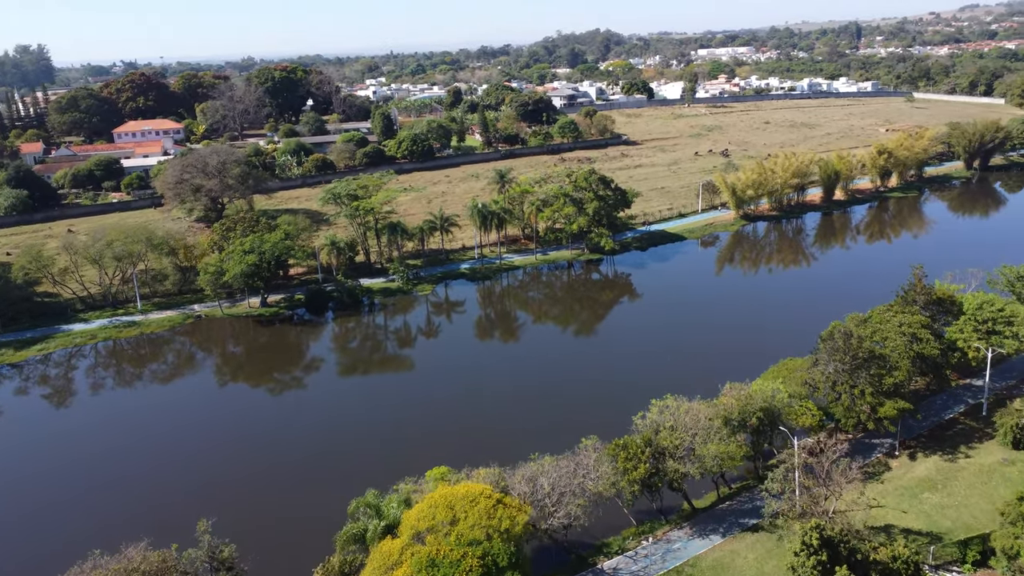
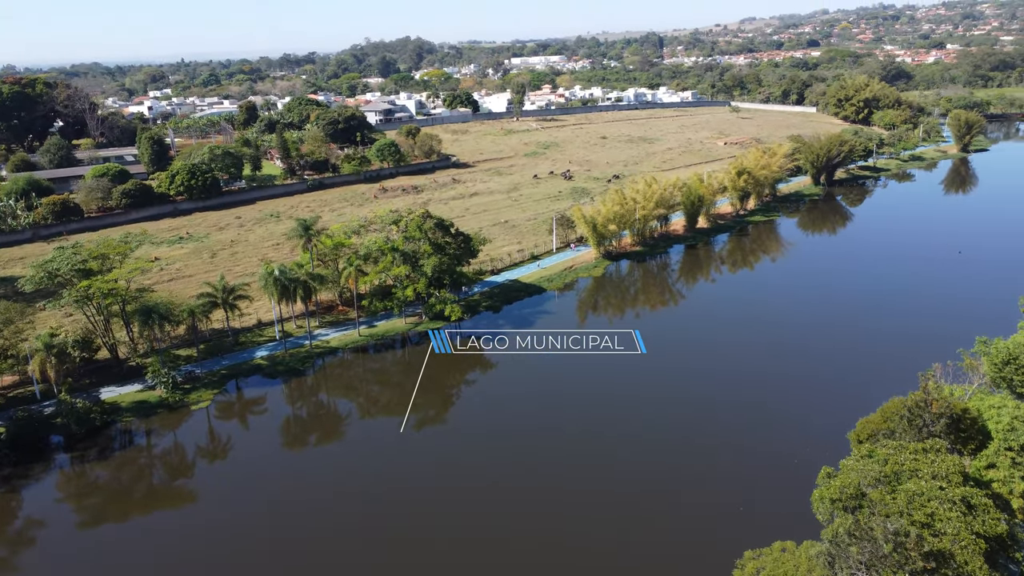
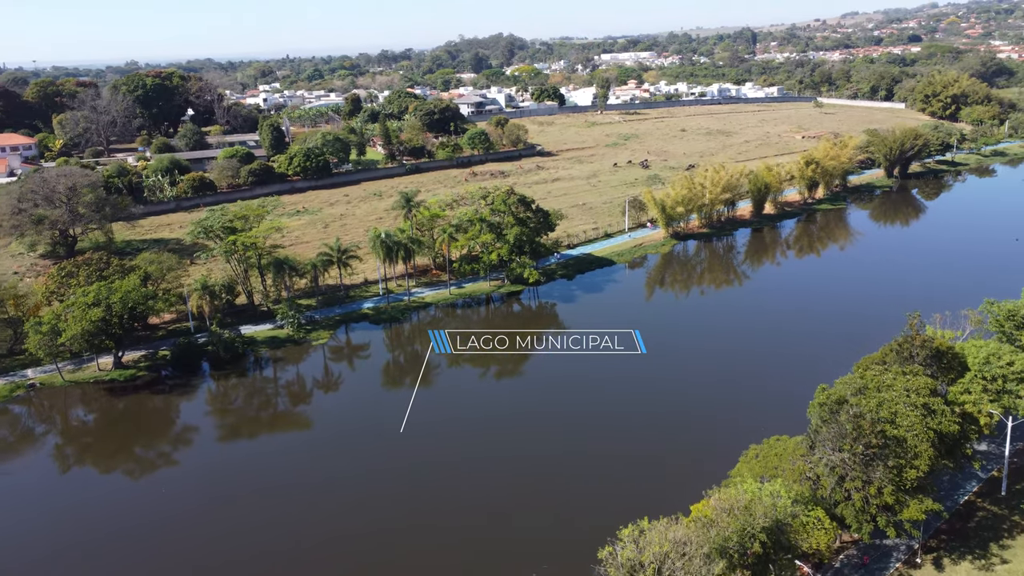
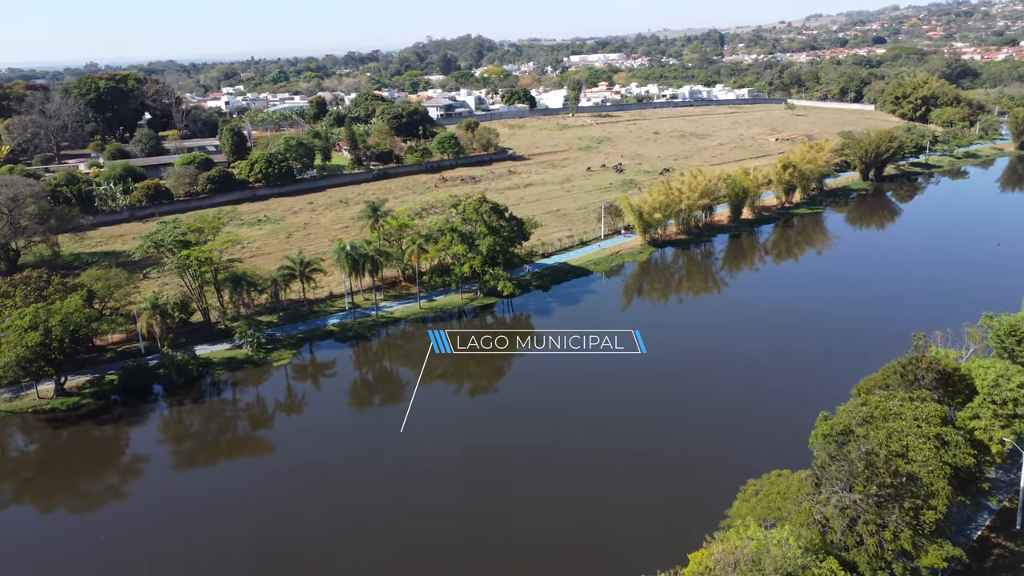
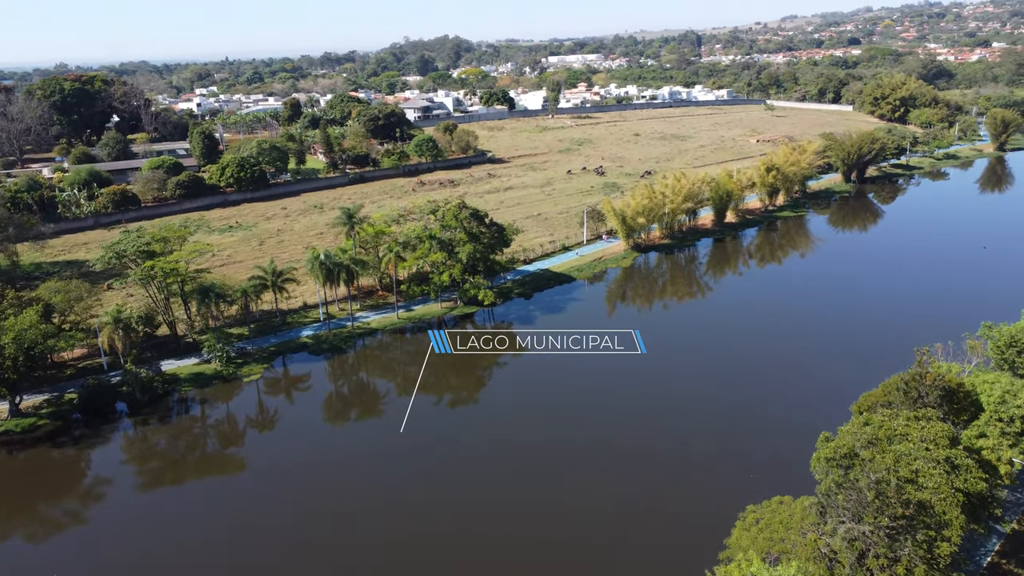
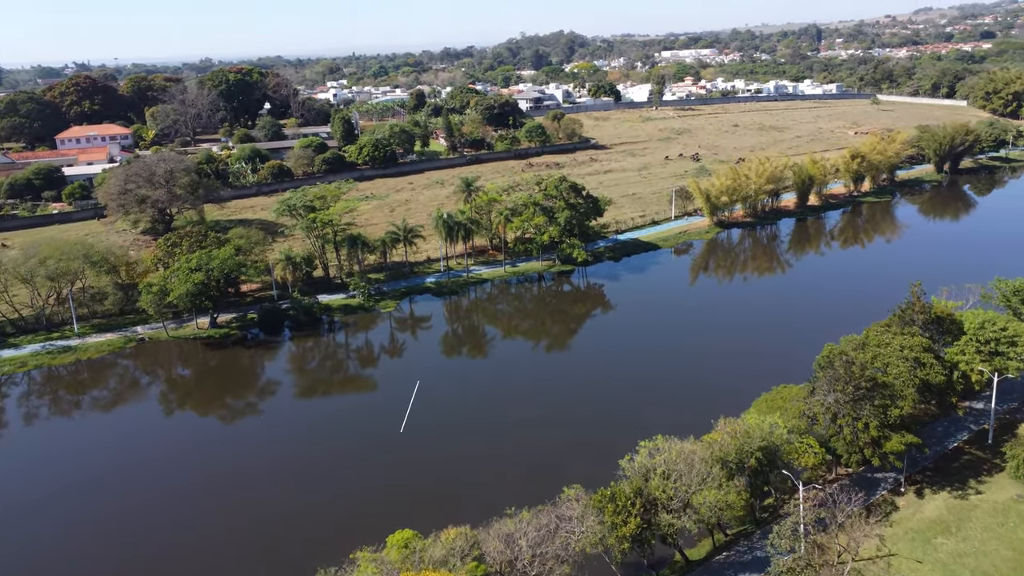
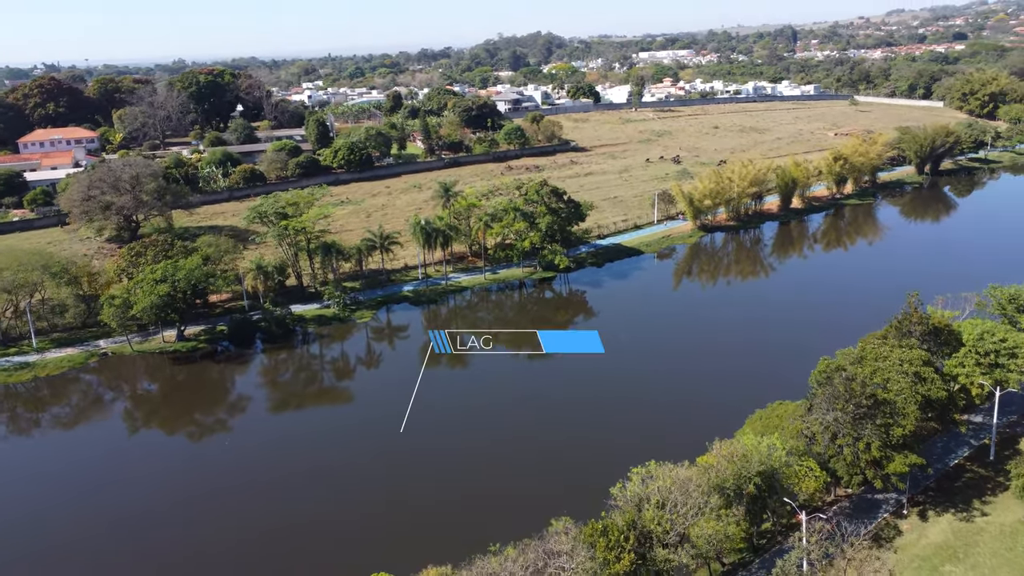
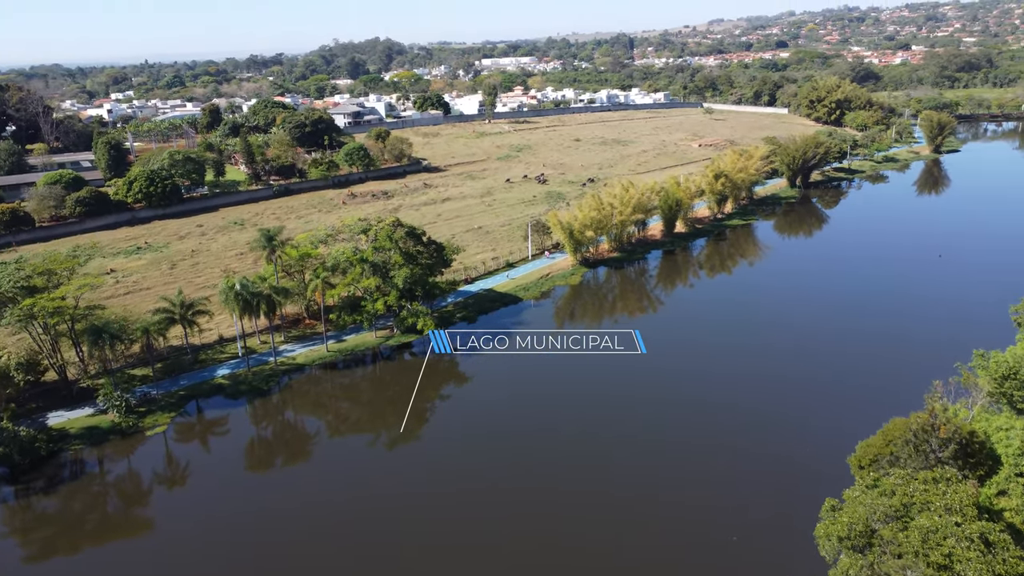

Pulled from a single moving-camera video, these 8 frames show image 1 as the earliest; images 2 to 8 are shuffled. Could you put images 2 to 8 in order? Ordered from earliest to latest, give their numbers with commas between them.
6, 7, 3, 4, 5, 2, 8
